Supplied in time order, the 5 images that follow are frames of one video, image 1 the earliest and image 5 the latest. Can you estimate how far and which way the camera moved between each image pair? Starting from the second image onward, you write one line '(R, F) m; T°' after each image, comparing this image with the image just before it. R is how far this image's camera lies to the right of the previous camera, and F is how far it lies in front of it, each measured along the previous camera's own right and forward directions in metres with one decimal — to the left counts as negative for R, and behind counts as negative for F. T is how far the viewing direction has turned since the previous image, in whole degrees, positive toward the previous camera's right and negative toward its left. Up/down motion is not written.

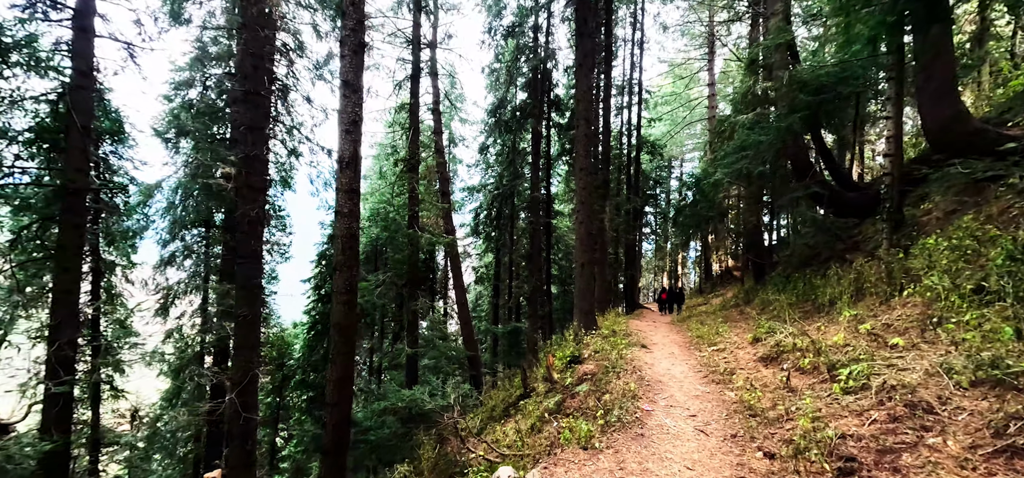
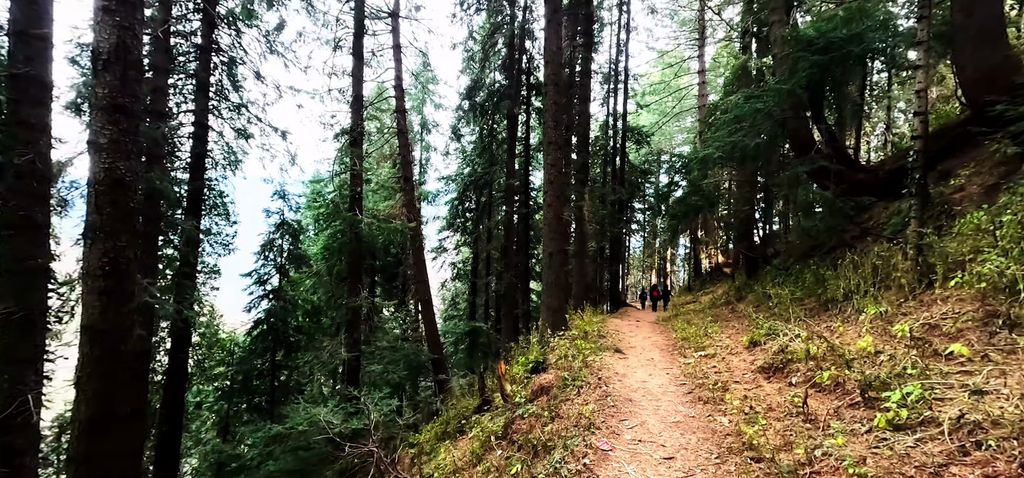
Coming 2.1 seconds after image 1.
(+0.6, +1.6) m; +1°
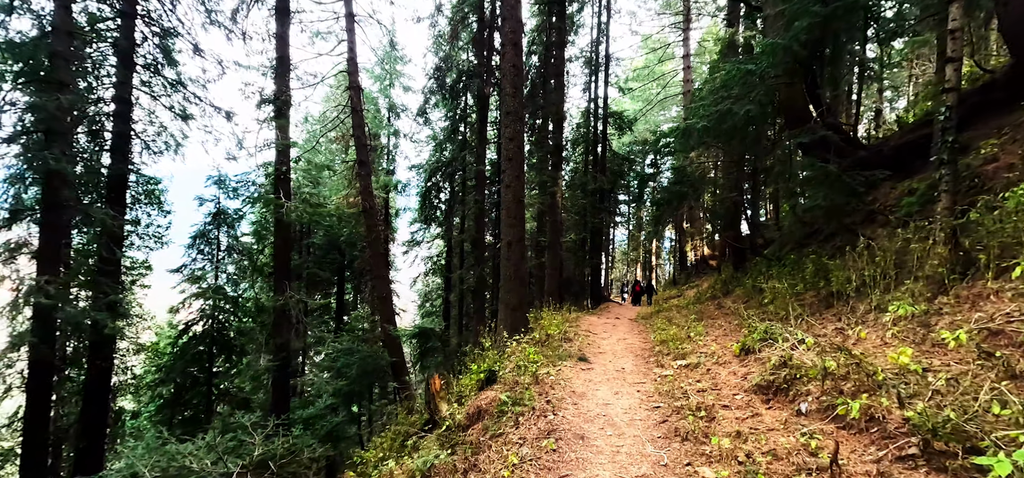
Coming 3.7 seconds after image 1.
(+0.5, +1.4) m; +1°
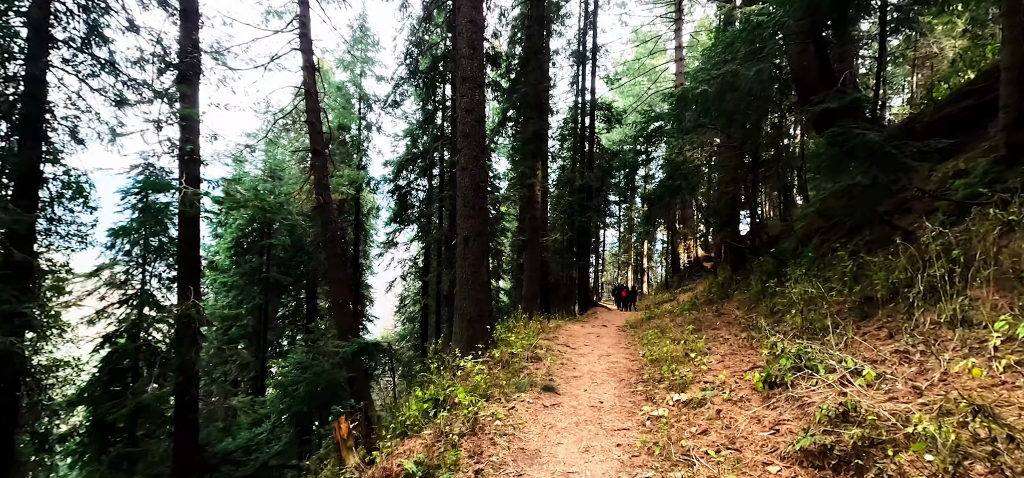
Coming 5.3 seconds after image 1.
(+0.4, +1.6) m; +1°
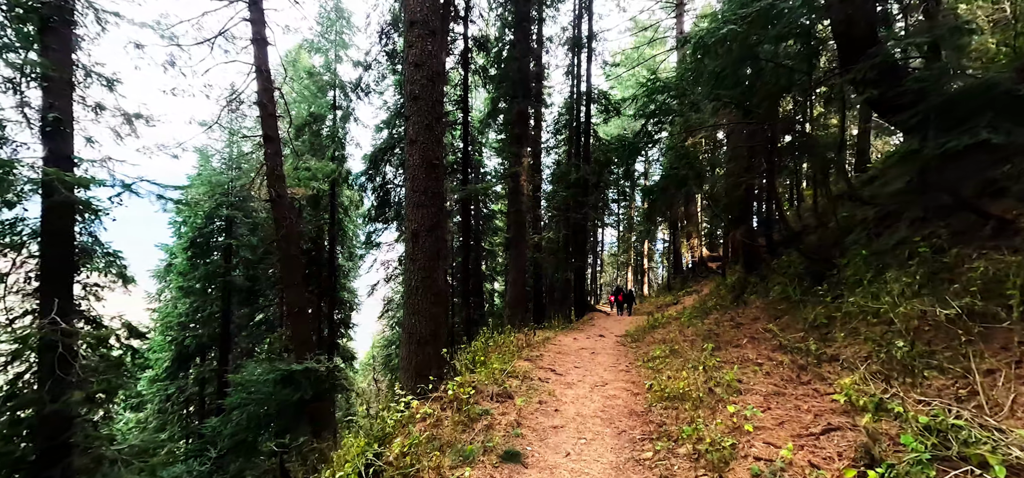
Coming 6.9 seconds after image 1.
(+0.3, +1.7) m; 0°
